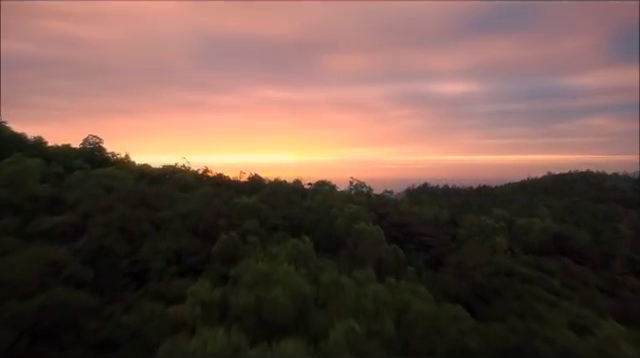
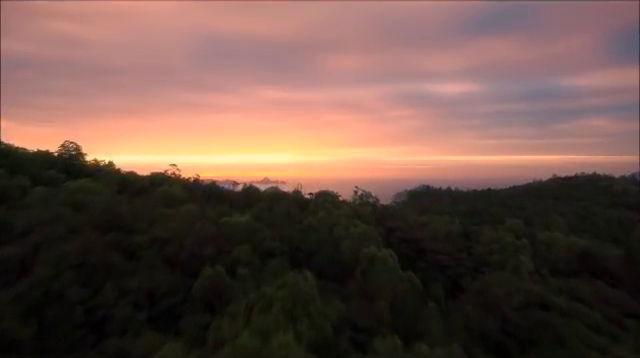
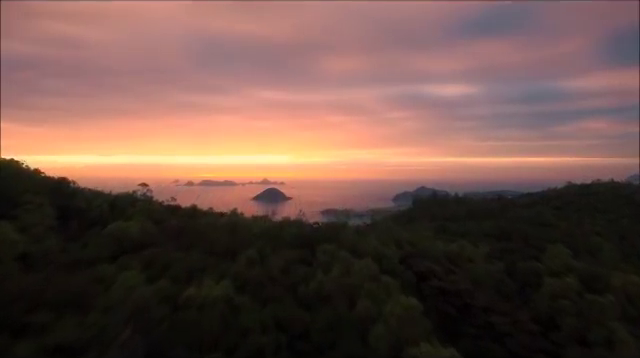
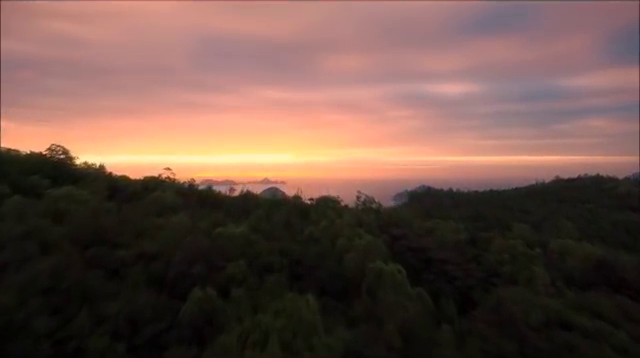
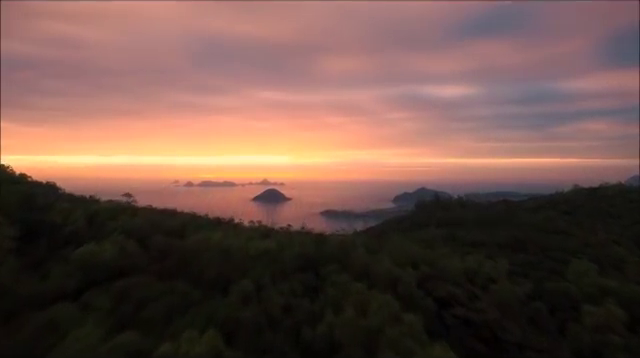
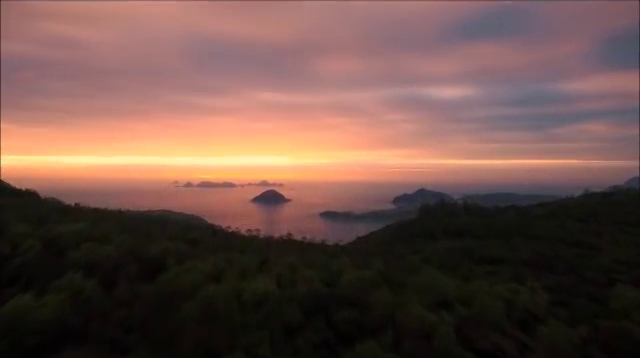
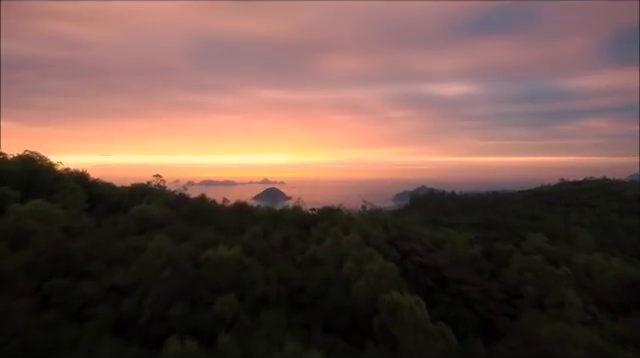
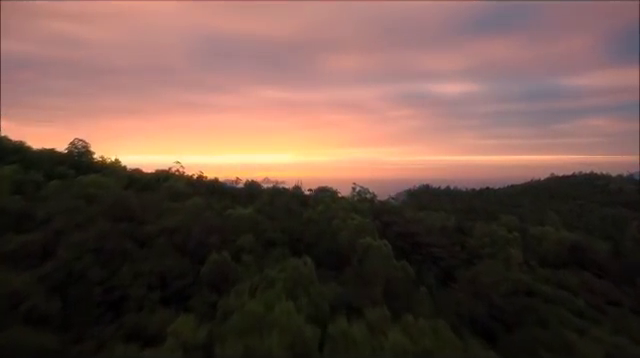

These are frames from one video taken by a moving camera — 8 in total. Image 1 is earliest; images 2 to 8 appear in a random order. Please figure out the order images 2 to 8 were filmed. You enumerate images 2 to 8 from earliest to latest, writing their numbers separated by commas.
8, 2, 4, 7, 3, 5, 6
